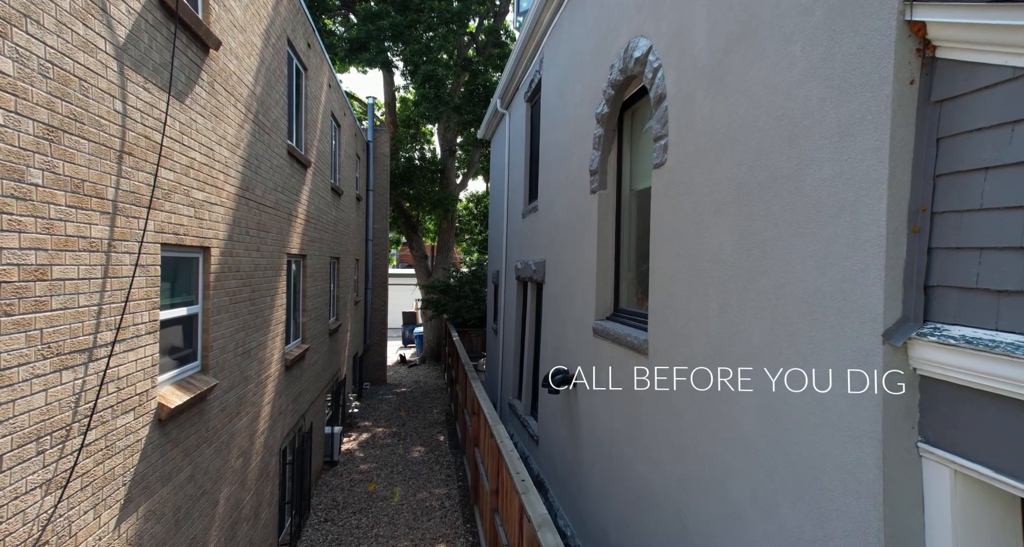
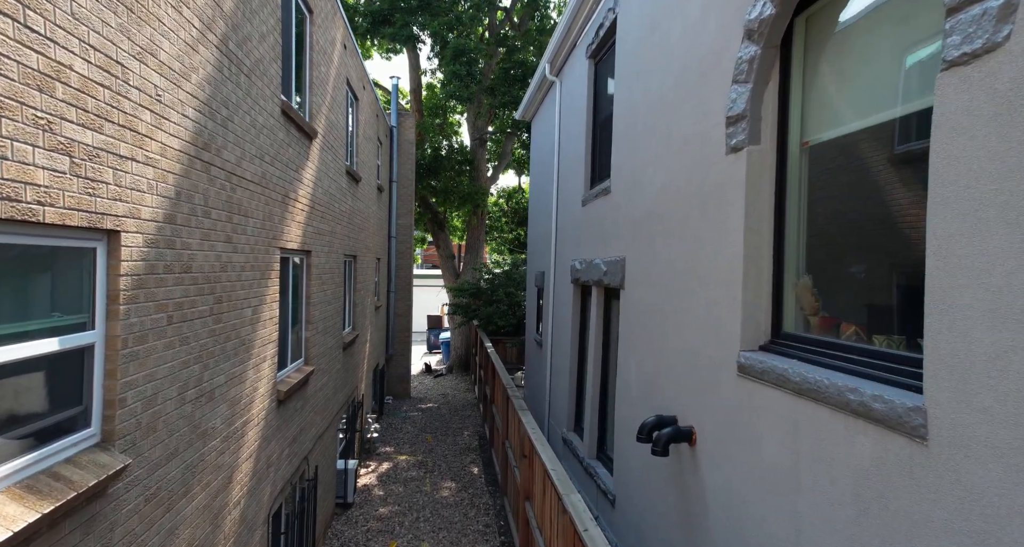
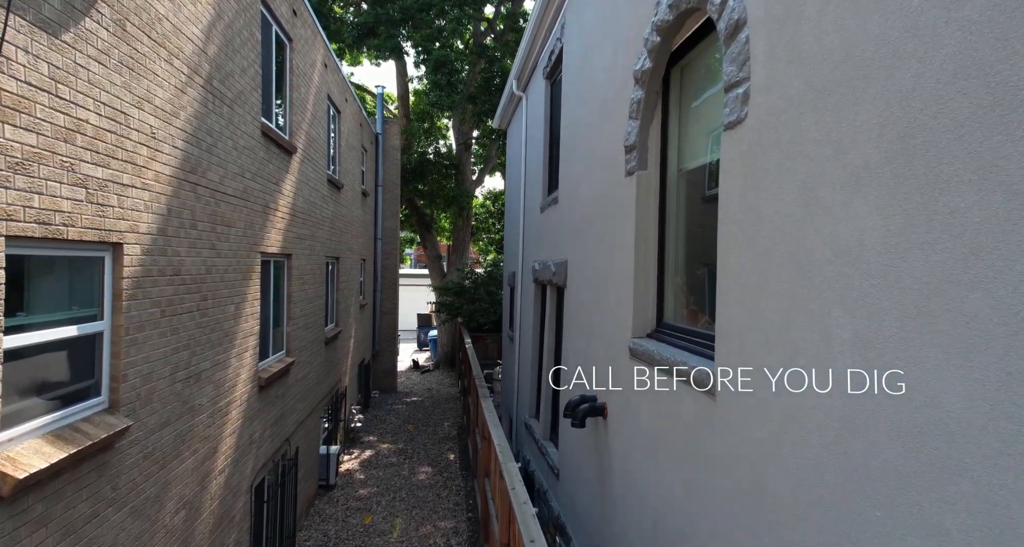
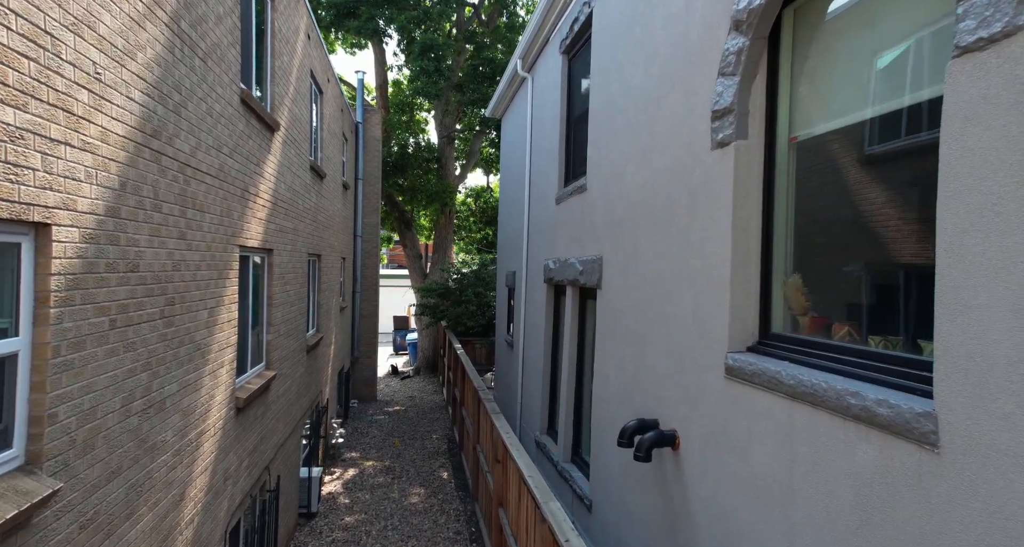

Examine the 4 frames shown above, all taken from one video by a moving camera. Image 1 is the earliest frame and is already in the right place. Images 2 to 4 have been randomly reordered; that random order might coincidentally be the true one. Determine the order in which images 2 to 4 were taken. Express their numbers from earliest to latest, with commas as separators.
3, 2, 4
